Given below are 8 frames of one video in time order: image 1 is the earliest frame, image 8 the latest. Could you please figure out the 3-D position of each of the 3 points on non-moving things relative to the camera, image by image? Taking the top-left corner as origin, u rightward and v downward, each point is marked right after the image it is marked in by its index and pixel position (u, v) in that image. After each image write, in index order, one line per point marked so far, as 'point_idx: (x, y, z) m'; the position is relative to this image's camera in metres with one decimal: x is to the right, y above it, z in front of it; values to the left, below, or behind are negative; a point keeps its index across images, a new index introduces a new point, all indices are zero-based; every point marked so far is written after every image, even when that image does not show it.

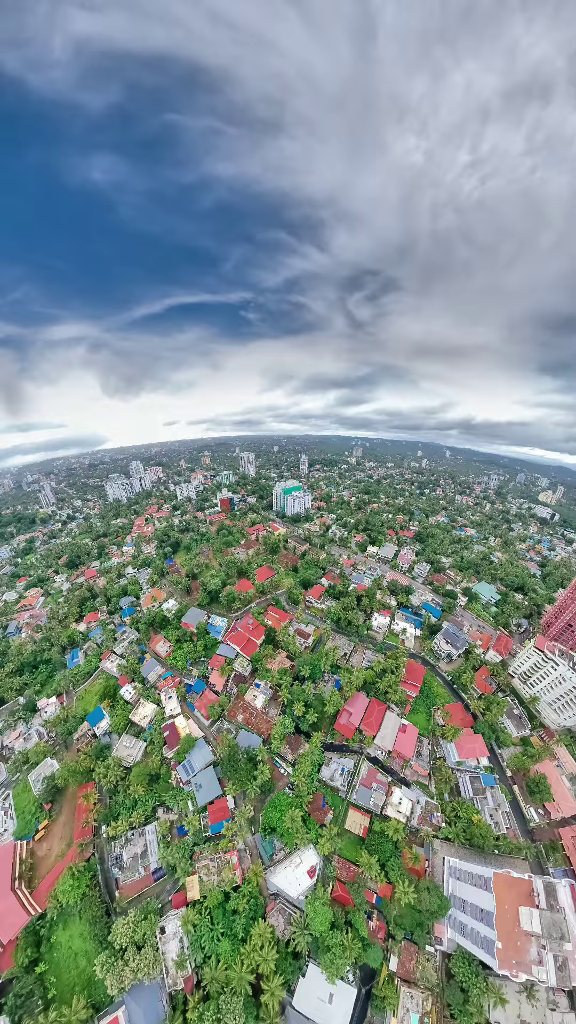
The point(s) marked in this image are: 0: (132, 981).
0: (-7.0, -21.4, +18.5) m
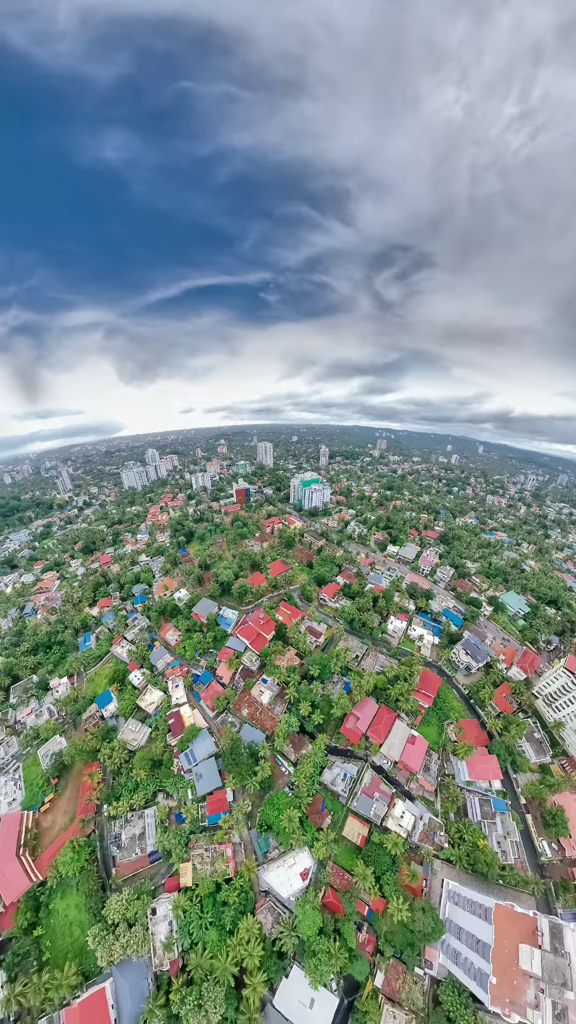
0: (-8.0, -21.3, +19.3) m
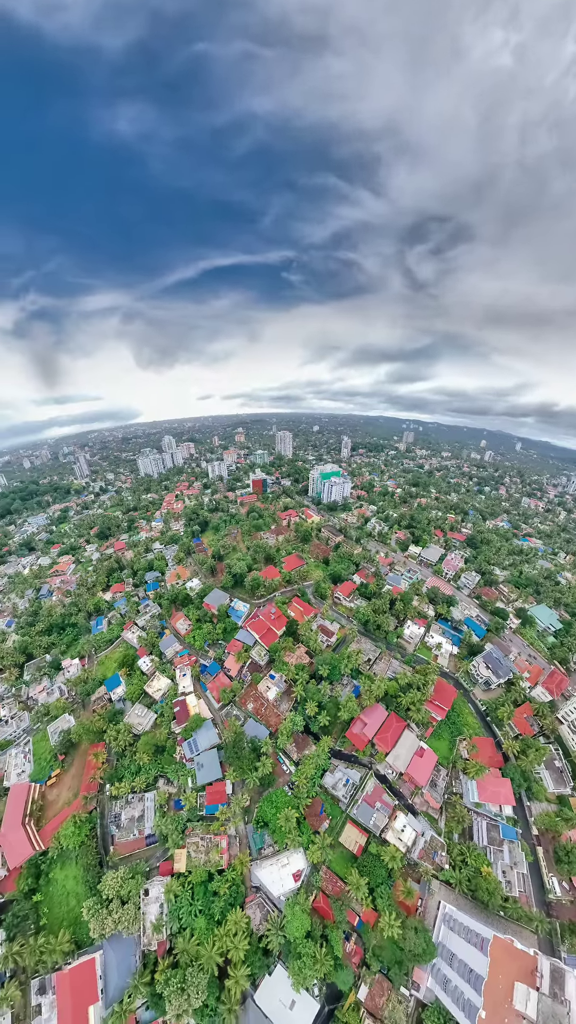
0: (-8.8, -20.9, +20.0) m
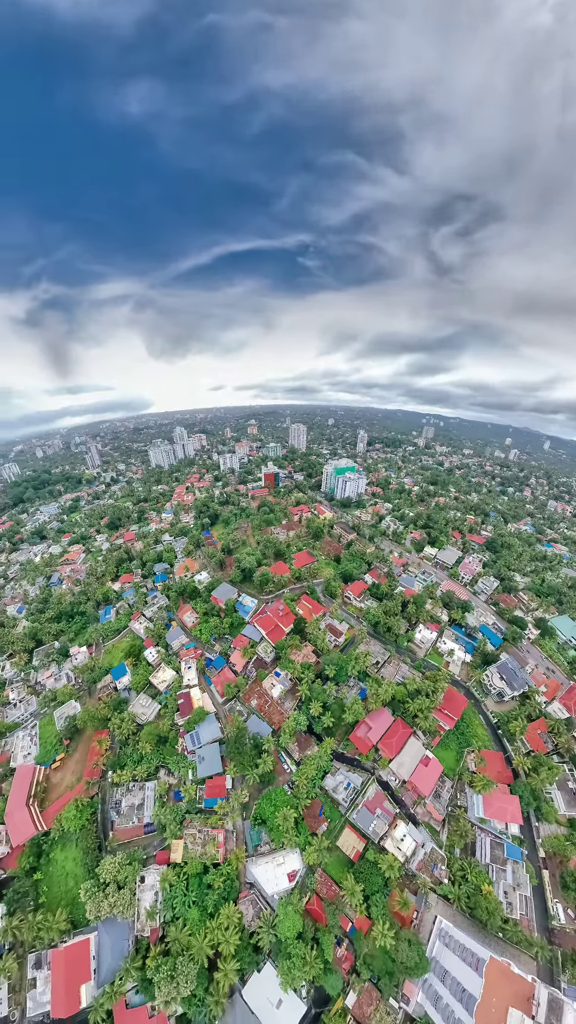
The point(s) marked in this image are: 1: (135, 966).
0: (-9.3, -20.6, +20.4) m
1: (-7.5, -22.2, +19.6) m
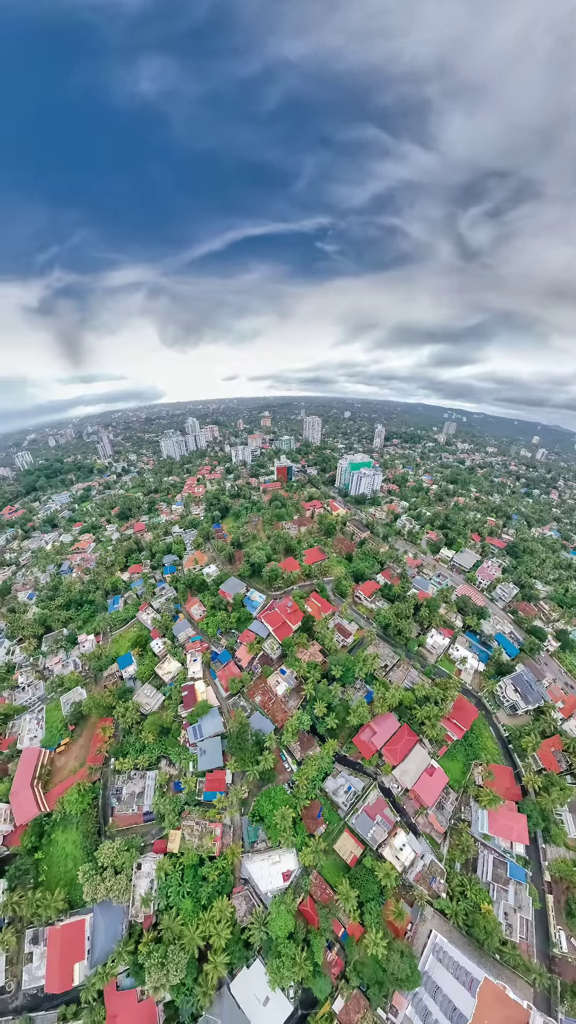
0: (-9.8, -20.2, +20.9) m
1: (-8.1, -21.9, +19.9) m
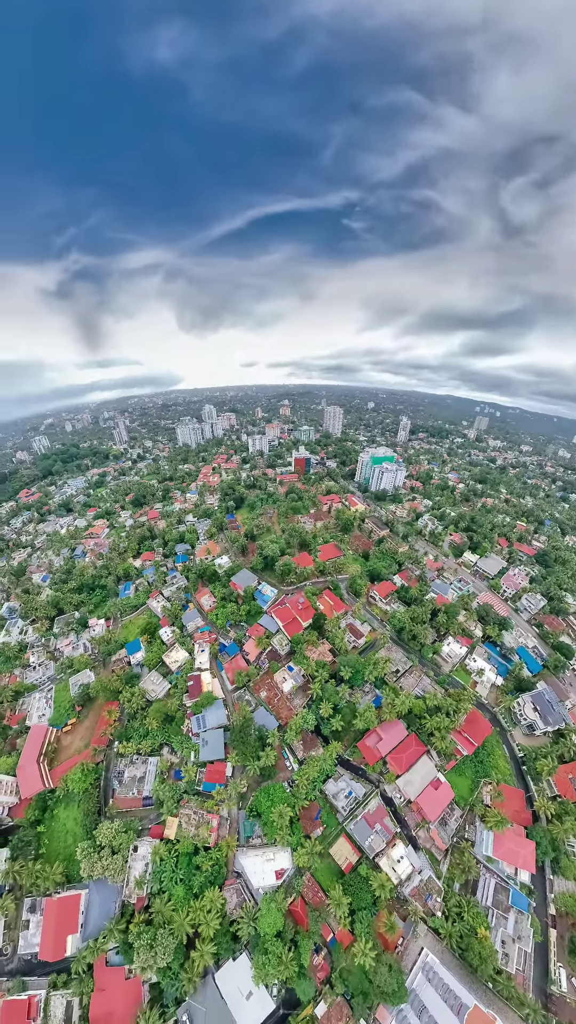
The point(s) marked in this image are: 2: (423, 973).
0: (-10.3, -19.6, +21.4) m
1: (-8.7, -21.4, +20.3) m
2: (+6.8, -22.9, +19.6) m
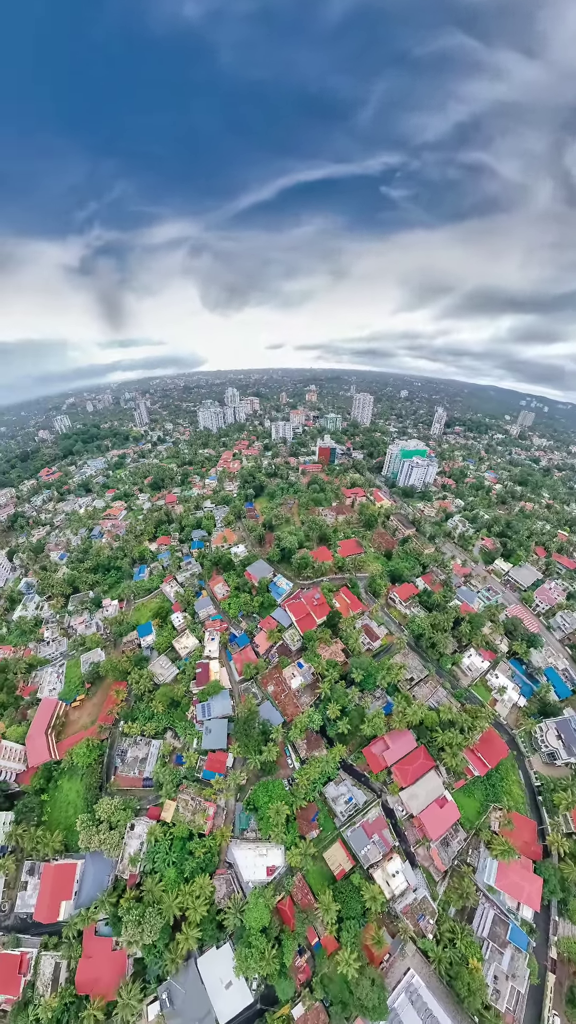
0: (-10.8, -18.8, +21.9) m
1: (-9.4, -20.7, +20.8) m
2: (+5.8, -23.1, +18.8) m
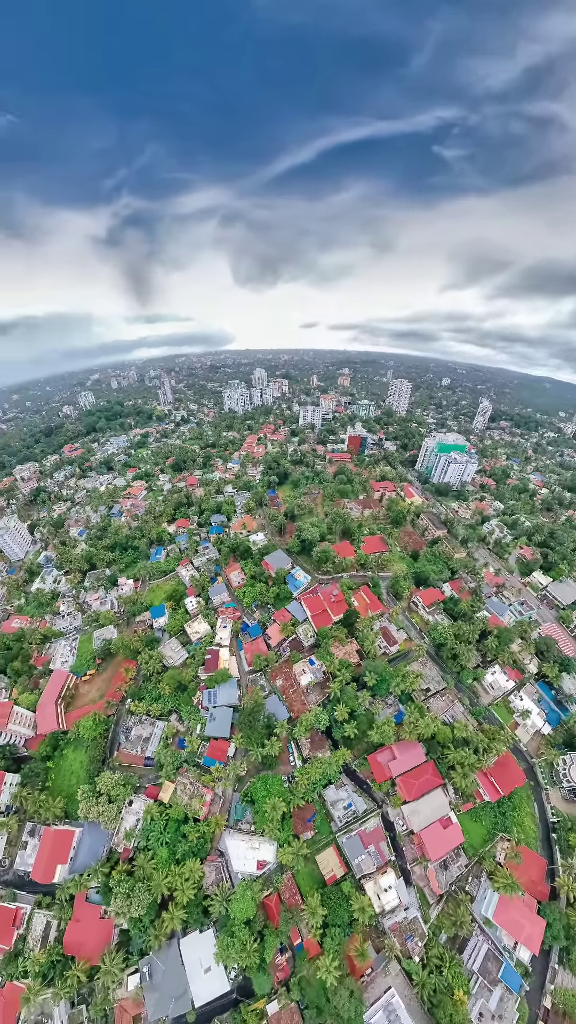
0: (-11.2, -17.6, +22.5) m
1: (-10.1, -19.7, +21.4) m
2: (+4.7, -23.3, +18.0) m
